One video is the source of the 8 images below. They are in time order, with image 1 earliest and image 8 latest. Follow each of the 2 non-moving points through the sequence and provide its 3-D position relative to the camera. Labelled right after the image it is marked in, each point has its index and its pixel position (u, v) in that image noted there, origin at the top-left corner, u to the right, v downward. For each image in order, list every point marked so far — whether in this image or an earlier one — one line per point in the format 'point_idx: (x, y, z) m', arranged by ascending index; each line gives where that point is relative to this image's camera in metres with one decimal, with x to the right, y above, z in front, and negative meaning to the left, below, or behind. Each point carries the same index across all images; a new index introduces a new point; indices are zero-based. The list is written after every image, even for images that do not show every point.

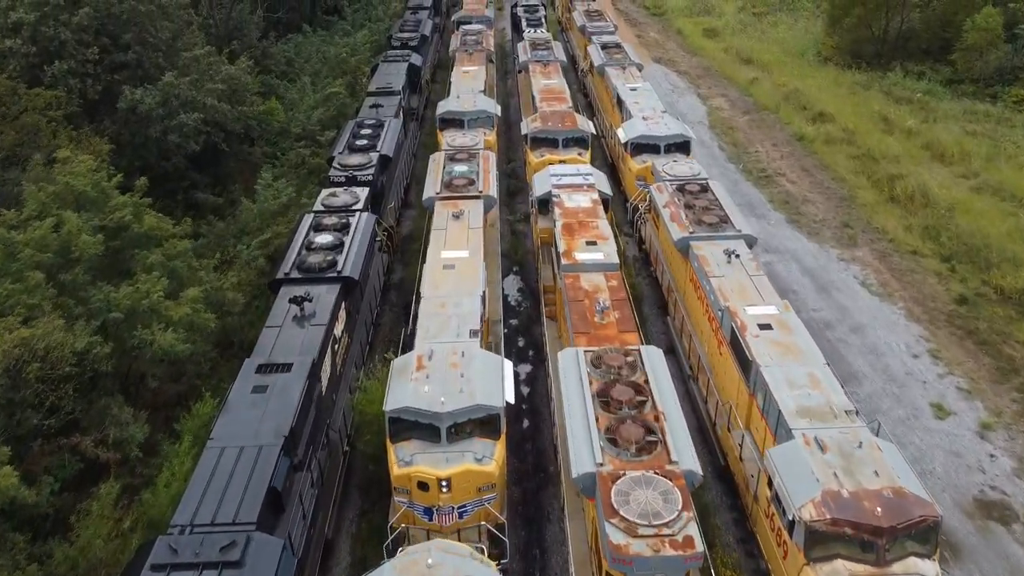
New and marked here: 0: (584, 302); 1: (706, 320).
0: (+1.9, -0.4, +17.7) m
1: (+5.3, -0.9, +18.5) m
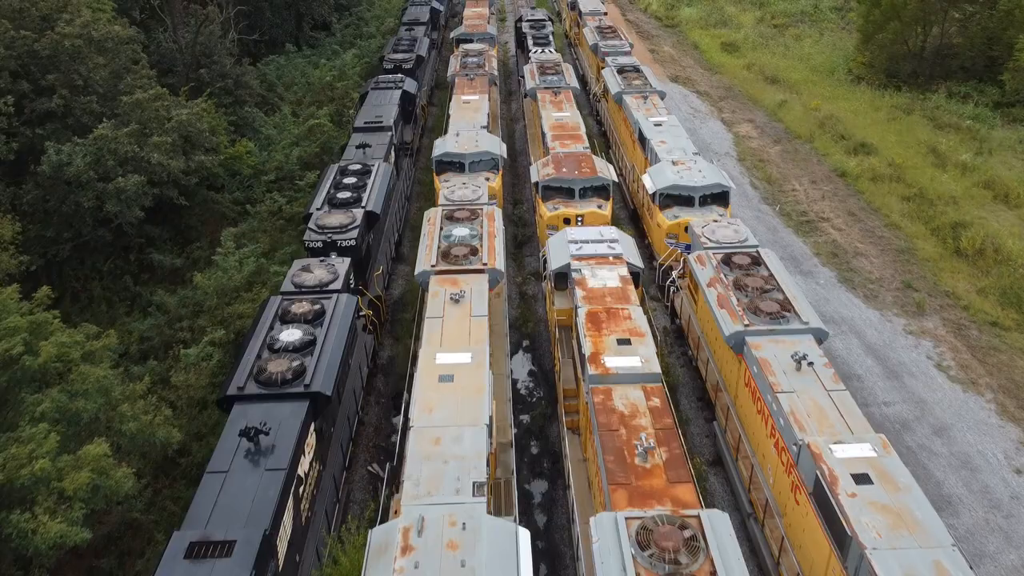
0: (+2.2, -2.9, +13.7) m
1: (+5.6, -3.4, +14.6) m
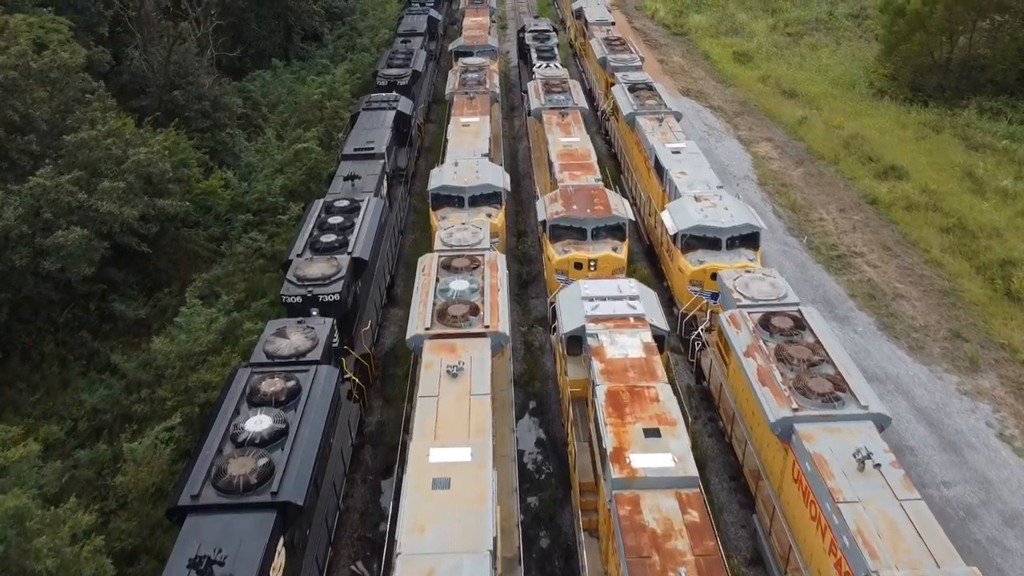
0: (+2.3, -4.5, +11.3) m
1: (+5.7, -5.0, +12.1) m
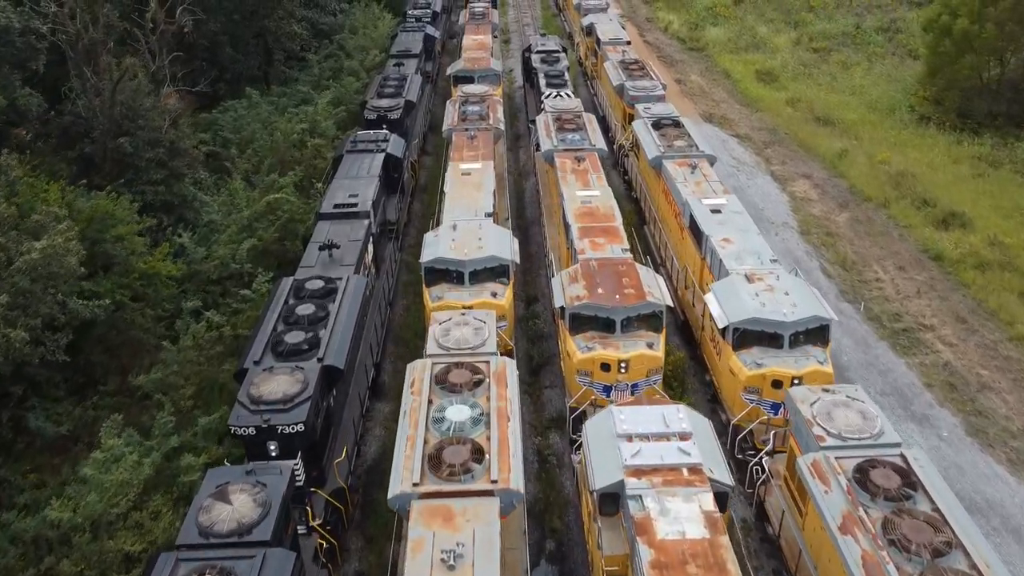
0: (+2.6, -7.1, +7.3) m
1: (+6.0, -7.6, +8.2) m
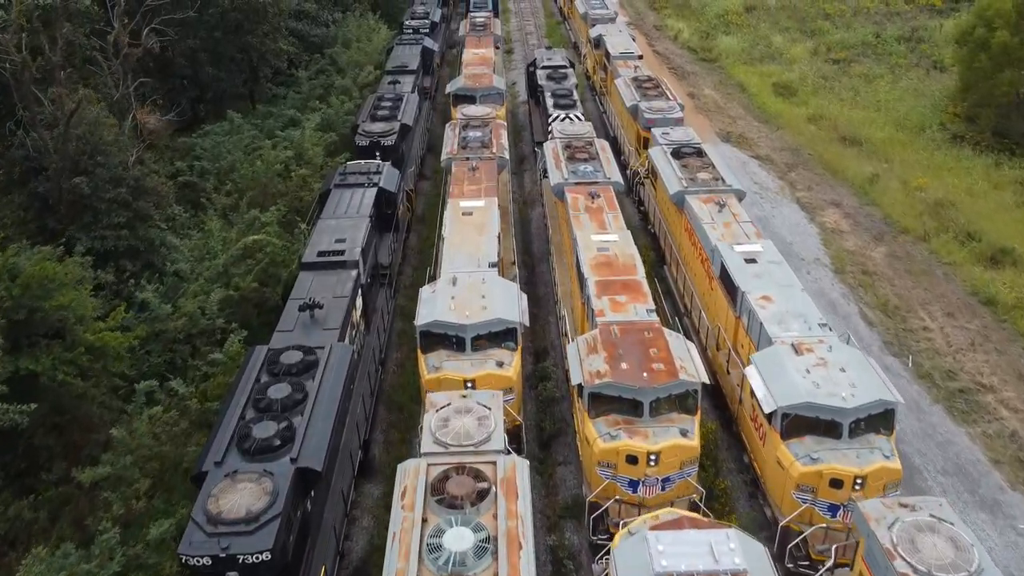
0: (+2.8, -8.8, +4.8) m
1: (+6.2, -9.2, +5.7) m
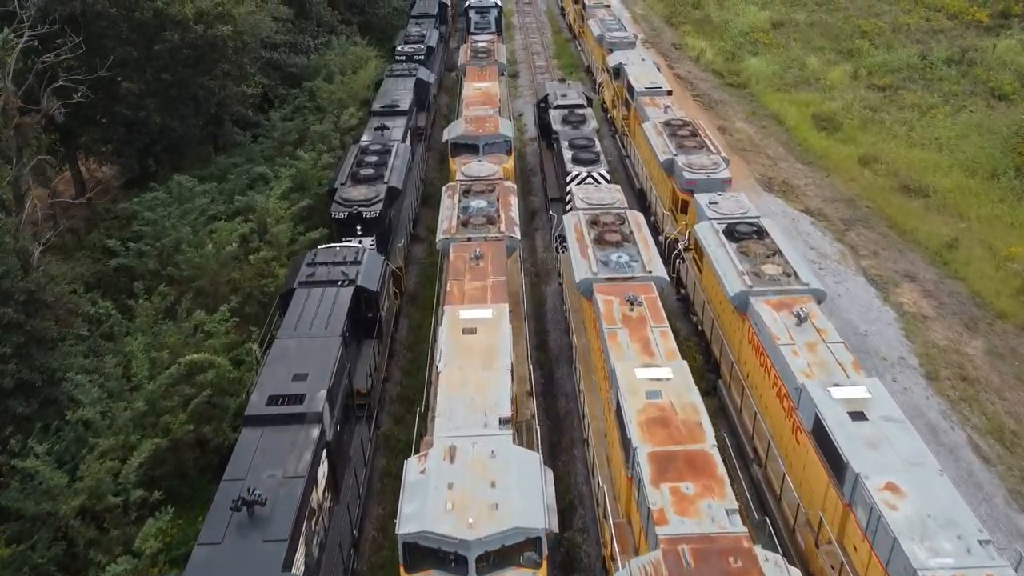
0: (+3.2, -12.1, -0.3) m
1: (+6.6, -12.5, +0.6) m
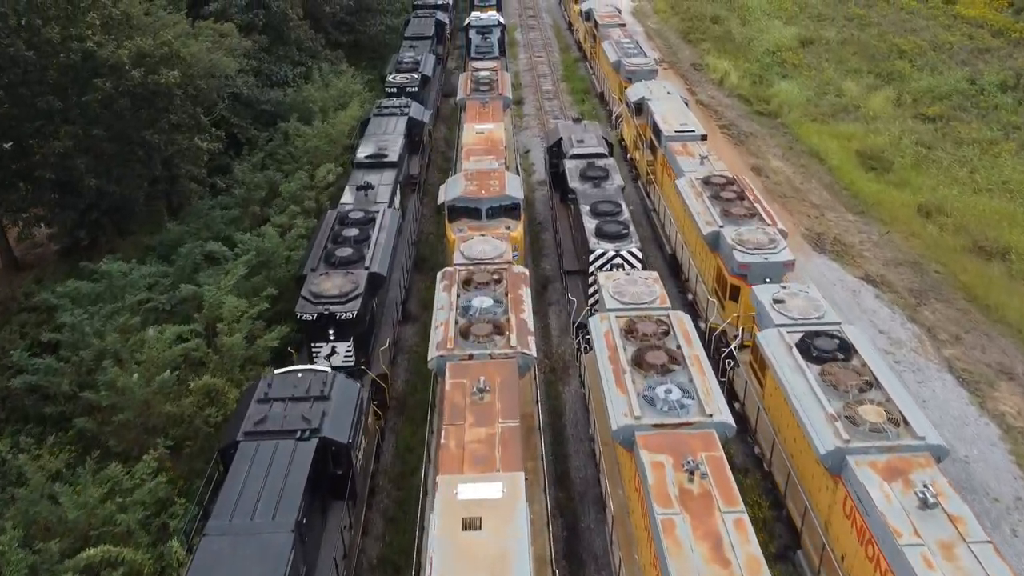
0: (+3.5, -15.1, -4.7) m
1: (+7.0, -15.5, -3.8) m
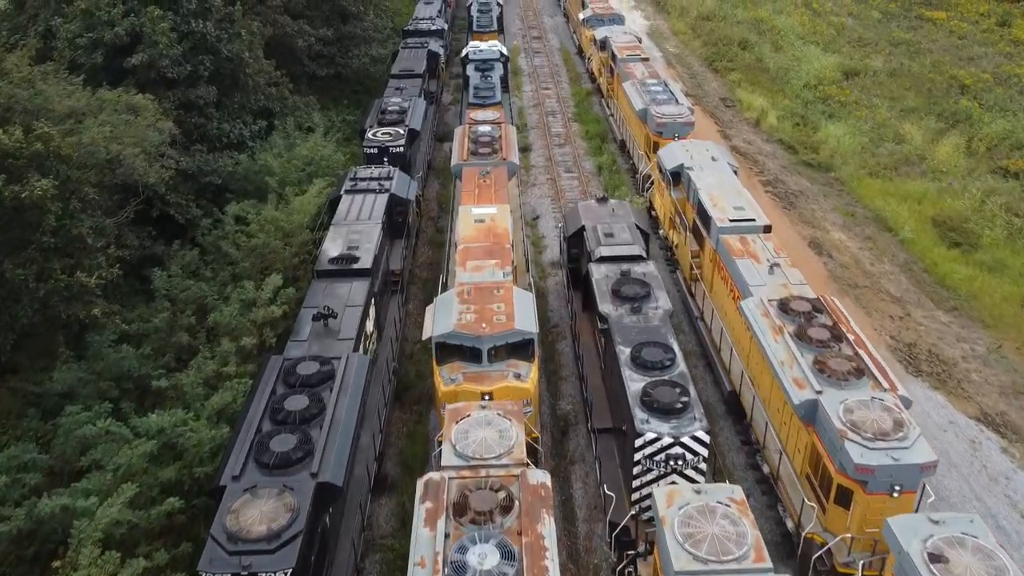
0: (+3.8, -19.1, -10.6) m
1: (+7.3, -19.6, -9.7) m
